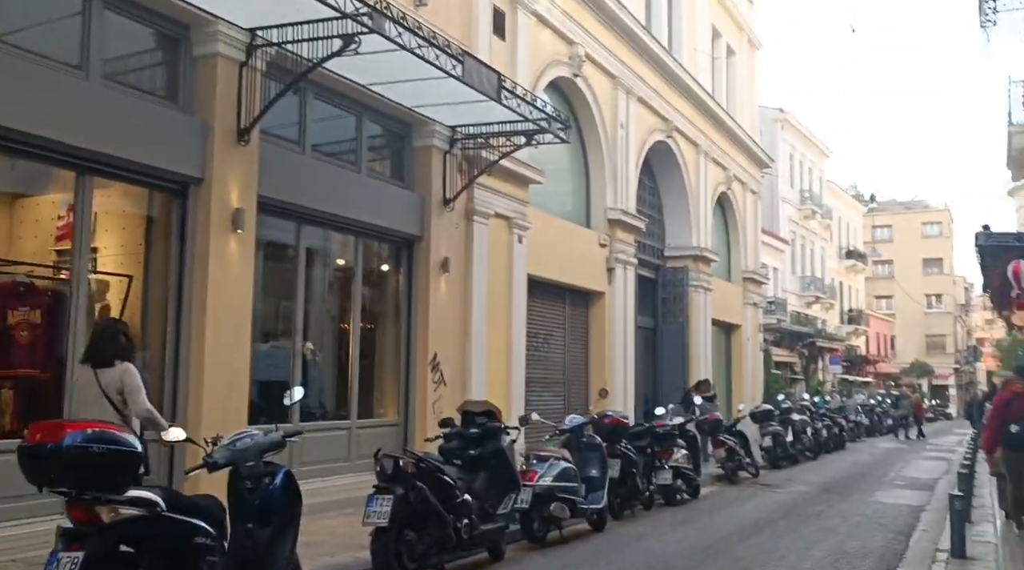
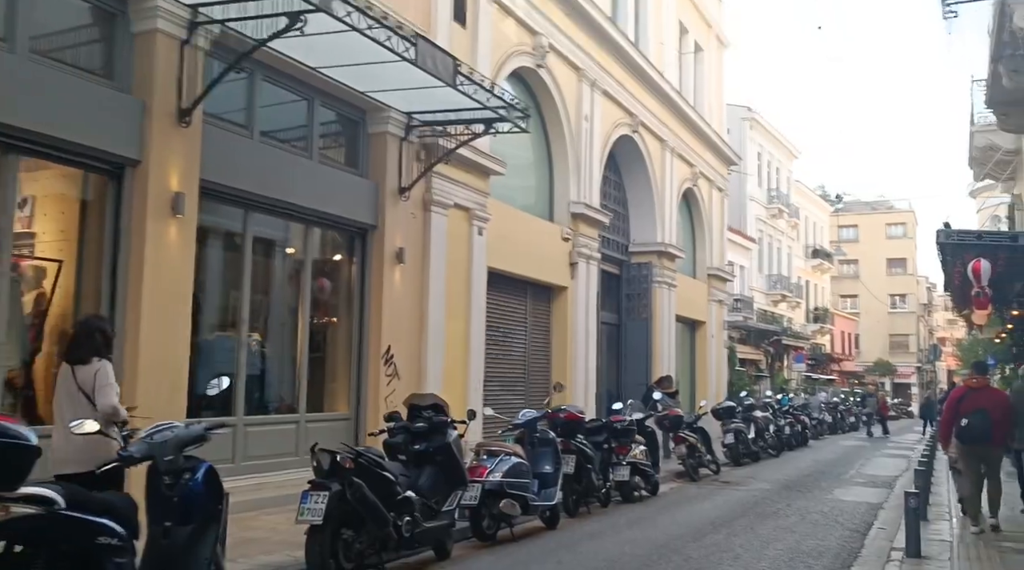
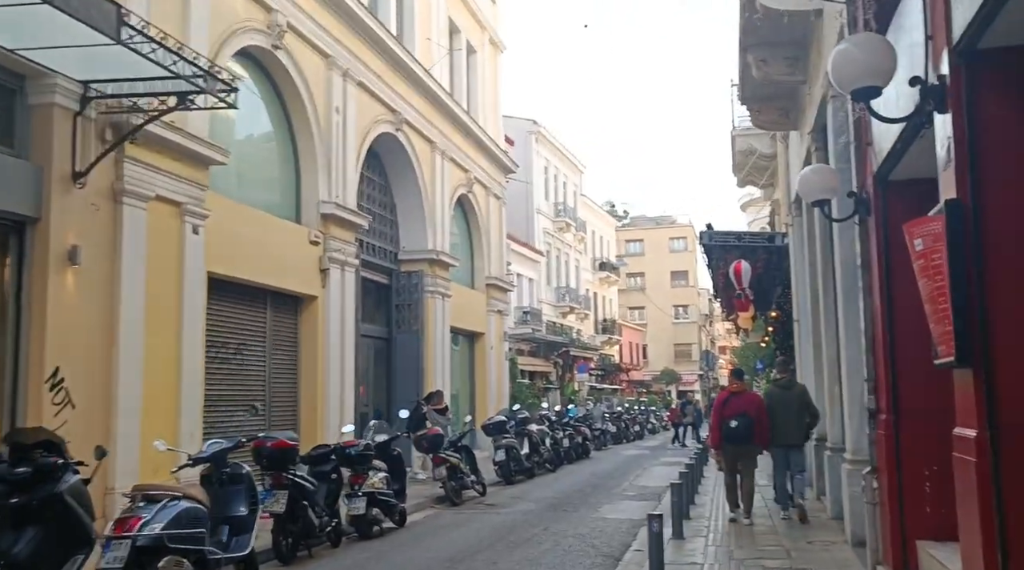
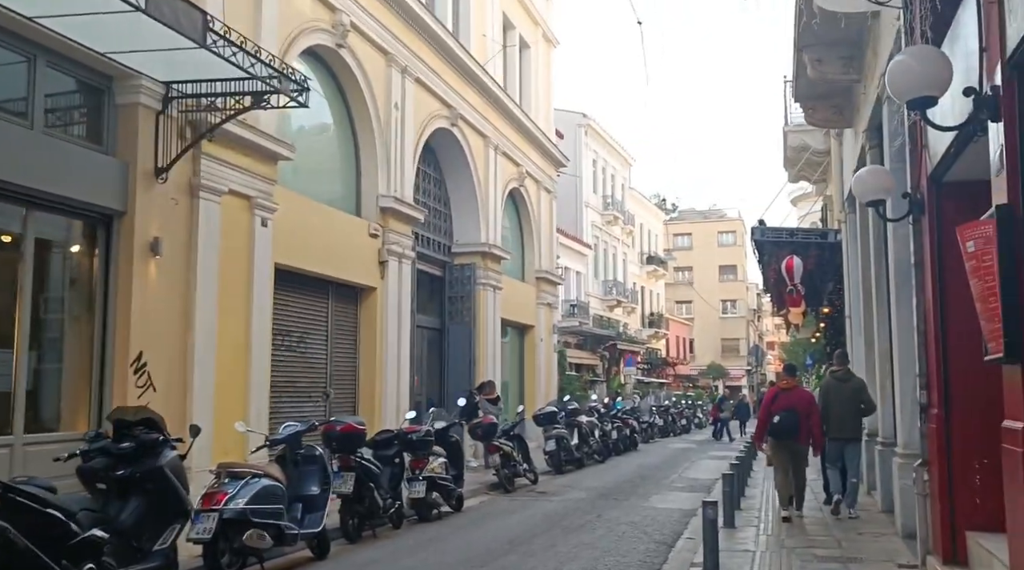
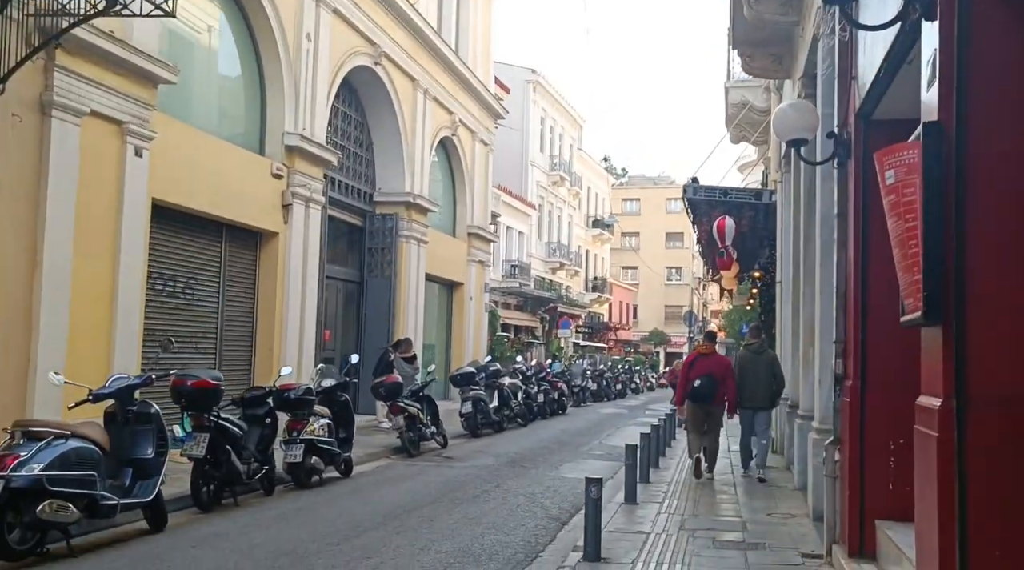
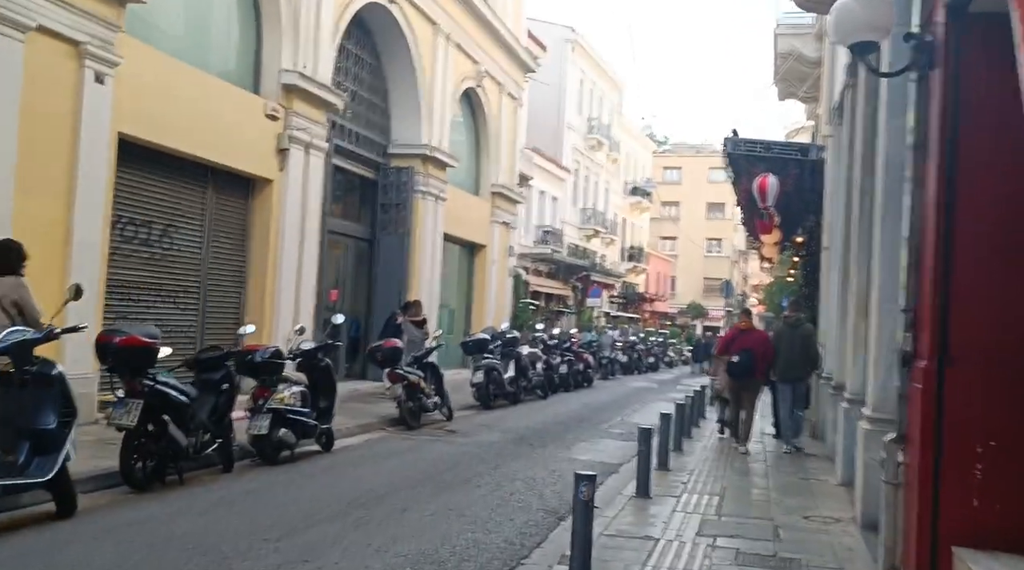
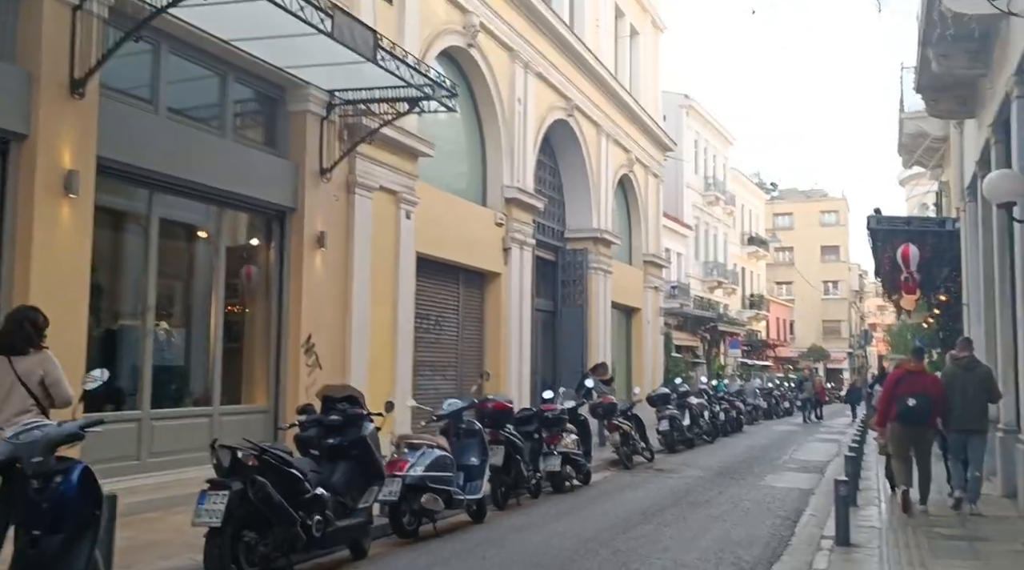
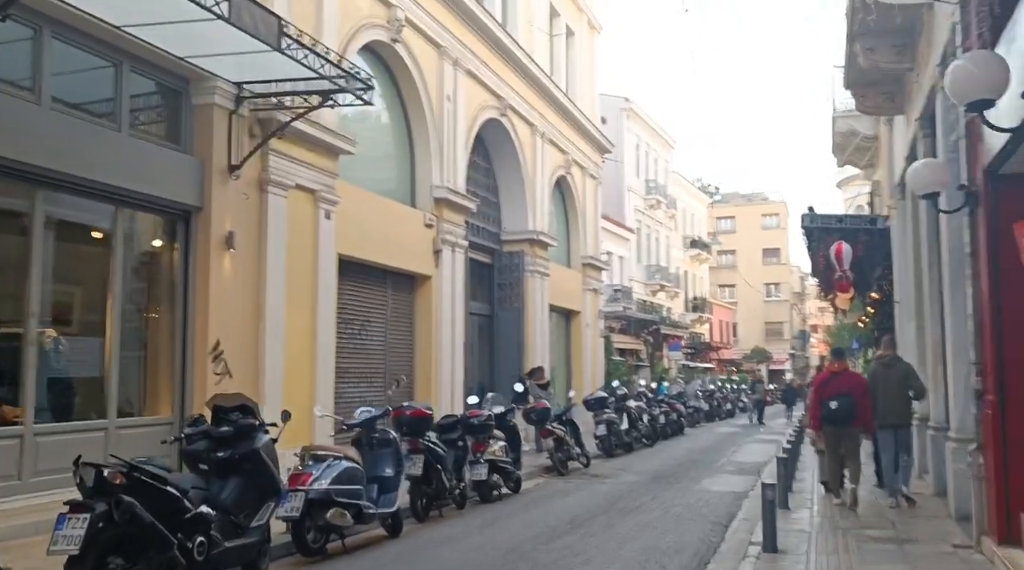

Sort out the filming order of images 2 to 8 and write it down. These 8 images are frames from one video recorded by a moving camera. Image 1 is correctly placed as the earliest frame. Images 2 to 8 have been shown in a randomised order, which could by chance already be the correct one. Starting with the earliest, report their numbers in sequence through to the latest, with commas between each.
2, 7, 8, 4, 3, 5, 6
